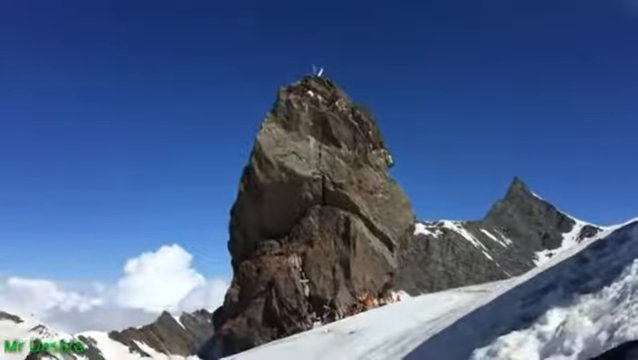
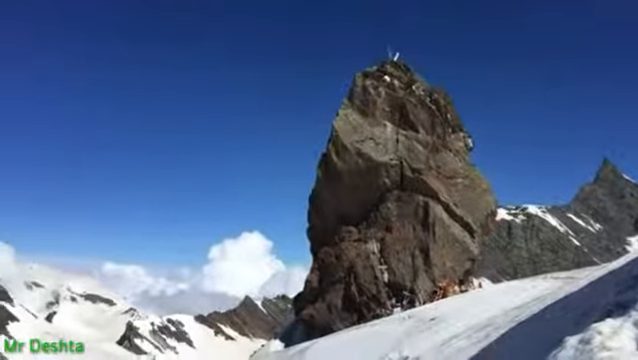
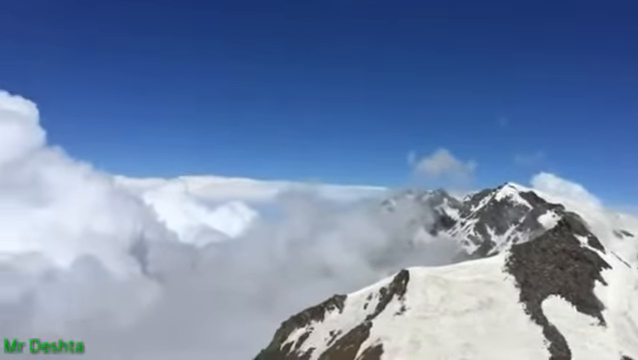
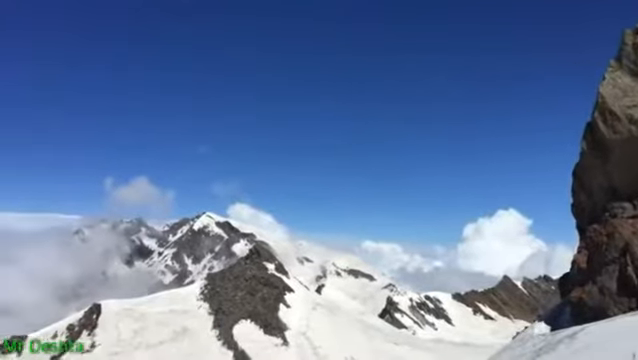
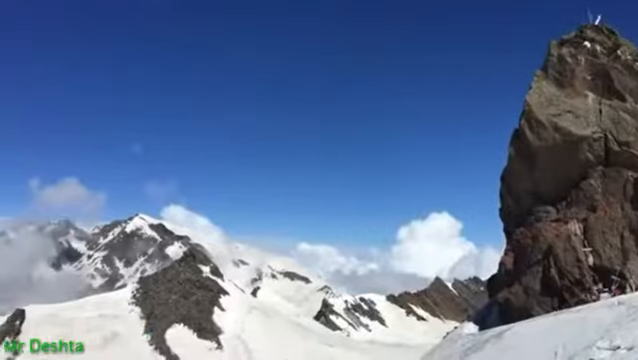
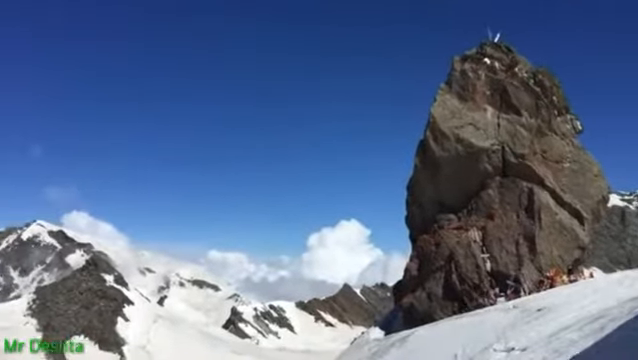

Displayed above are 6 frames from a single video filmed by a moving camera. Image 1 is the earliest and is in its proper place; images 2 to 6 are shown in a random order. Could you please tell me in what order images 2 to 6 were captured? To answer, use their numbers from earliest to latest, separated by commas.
2, 6, 5, 4, 3
